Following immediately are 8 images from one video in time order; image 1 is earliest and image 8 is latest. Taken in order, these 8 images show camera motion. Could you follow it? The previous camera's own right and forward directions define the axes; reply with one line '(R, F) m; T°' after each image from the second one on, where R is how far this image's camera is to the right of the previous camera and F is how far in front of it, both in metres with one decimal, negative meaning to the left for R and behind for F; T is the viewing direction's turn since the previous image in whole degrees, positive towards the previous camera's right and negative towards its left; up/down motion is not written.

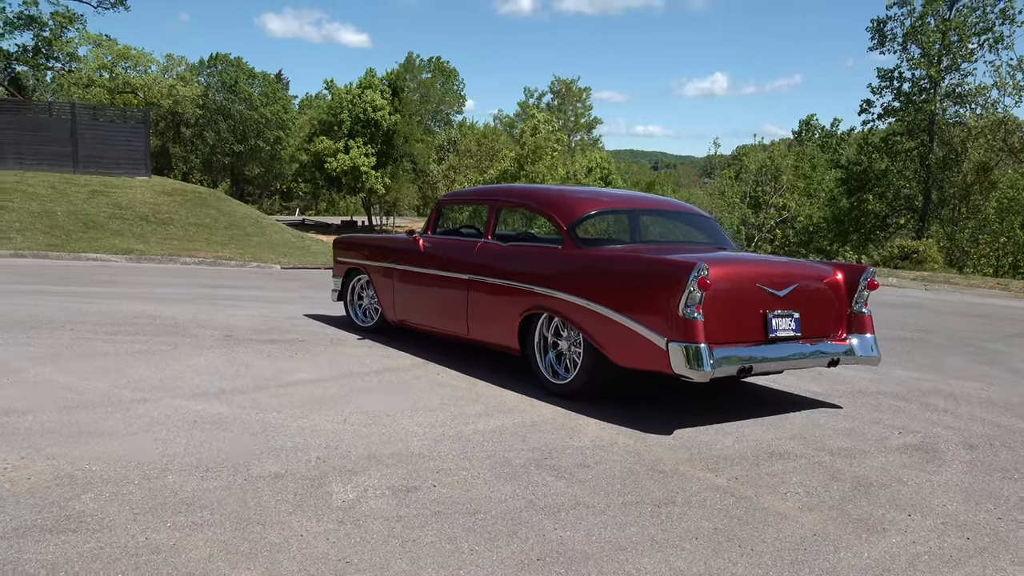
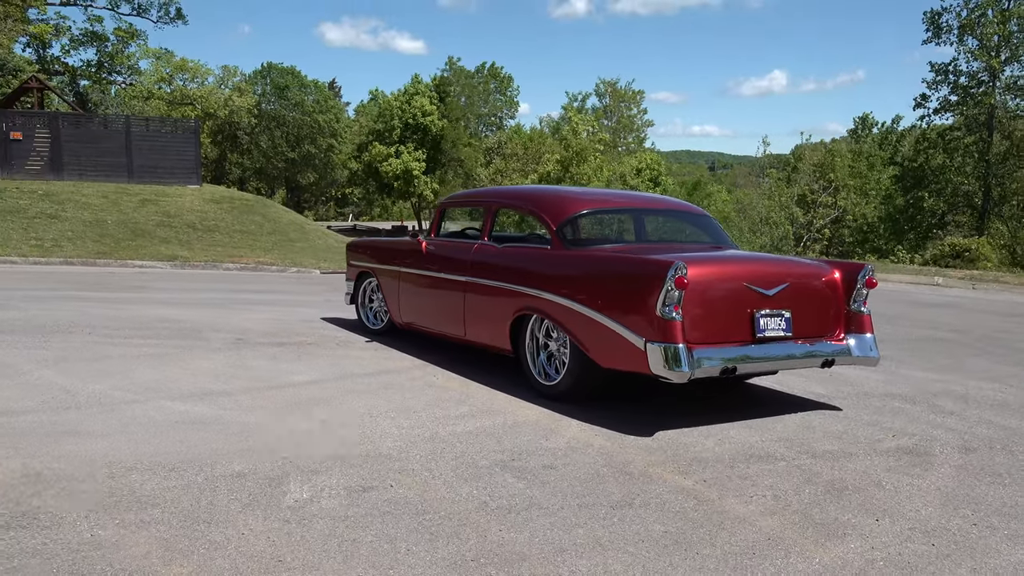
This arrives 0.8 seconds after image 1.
(+0.5, 0.0) m; -4°
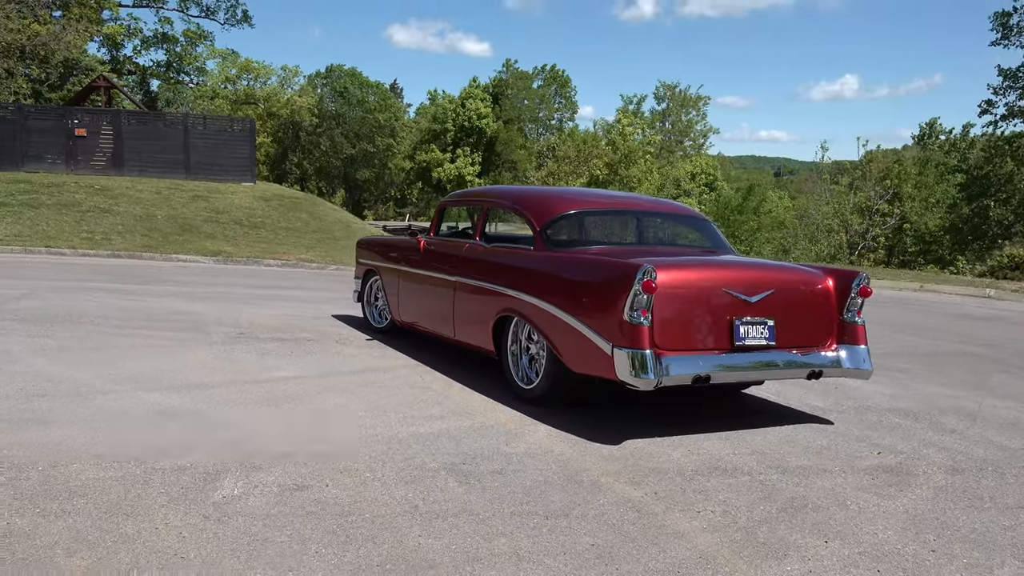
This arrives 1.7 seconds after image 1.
(+0.5, +0.1) m; -4°
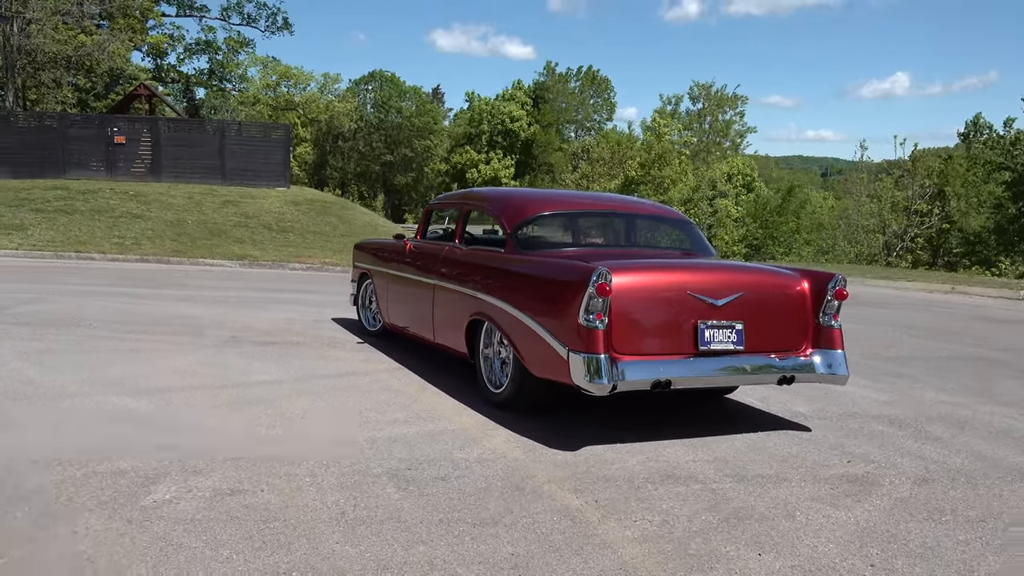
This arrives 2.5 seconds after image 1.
(+0.5, +0.1) m; -3°
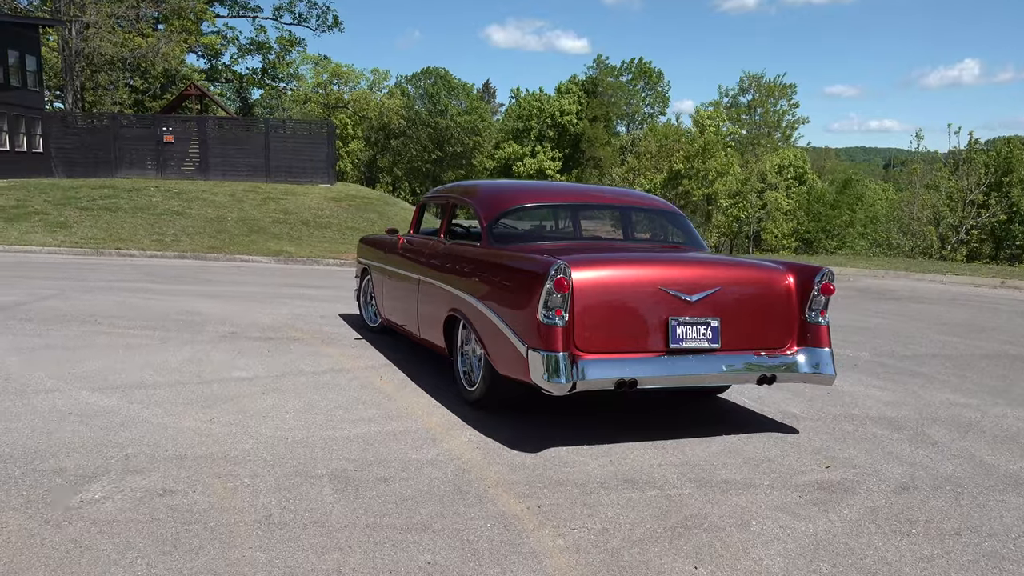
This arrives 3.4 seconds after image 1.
(+0.5, +0.2) m; -4°
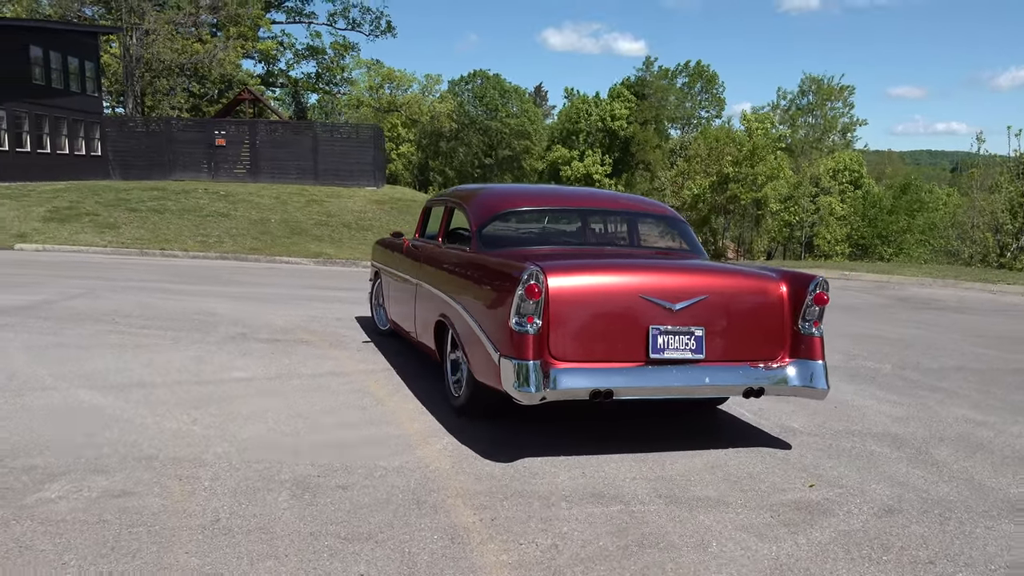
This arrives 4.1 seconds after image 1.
(+0.4, +0.1) m; -4°
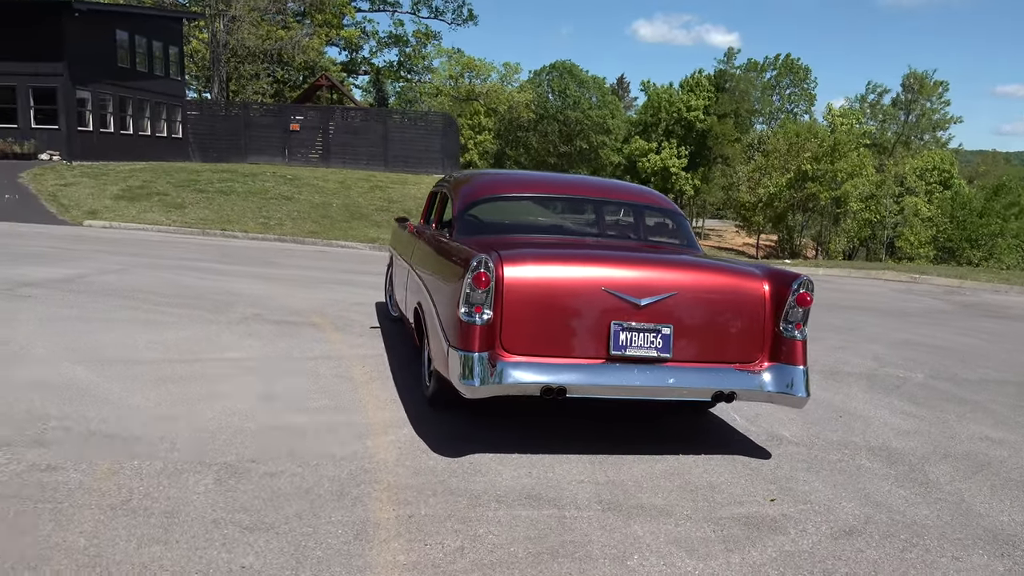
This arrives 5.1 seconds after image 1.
(+0.6, +0.2) m; -5°
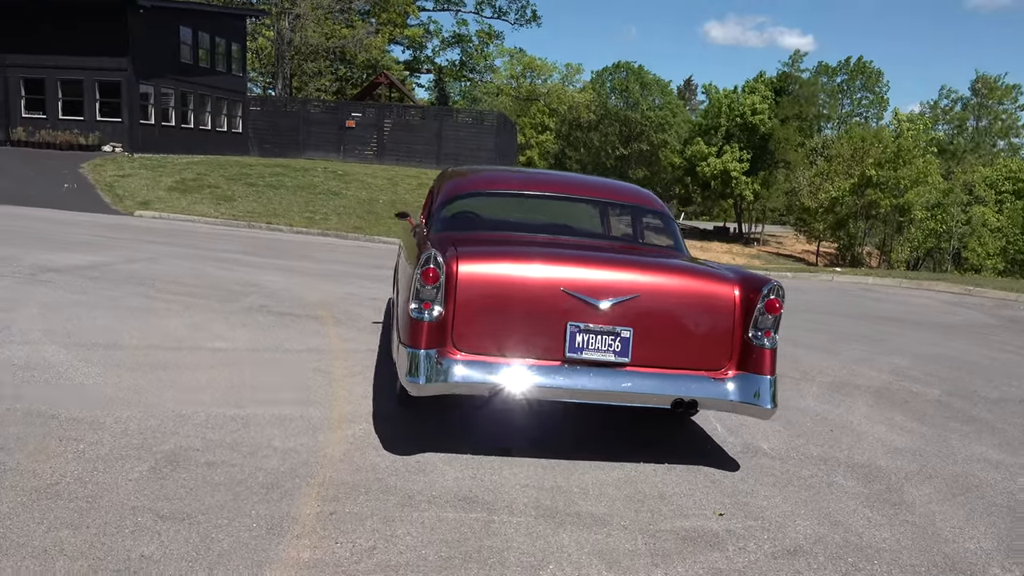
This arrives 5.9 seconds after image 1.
(+0.5, +0.1) m; -4°
